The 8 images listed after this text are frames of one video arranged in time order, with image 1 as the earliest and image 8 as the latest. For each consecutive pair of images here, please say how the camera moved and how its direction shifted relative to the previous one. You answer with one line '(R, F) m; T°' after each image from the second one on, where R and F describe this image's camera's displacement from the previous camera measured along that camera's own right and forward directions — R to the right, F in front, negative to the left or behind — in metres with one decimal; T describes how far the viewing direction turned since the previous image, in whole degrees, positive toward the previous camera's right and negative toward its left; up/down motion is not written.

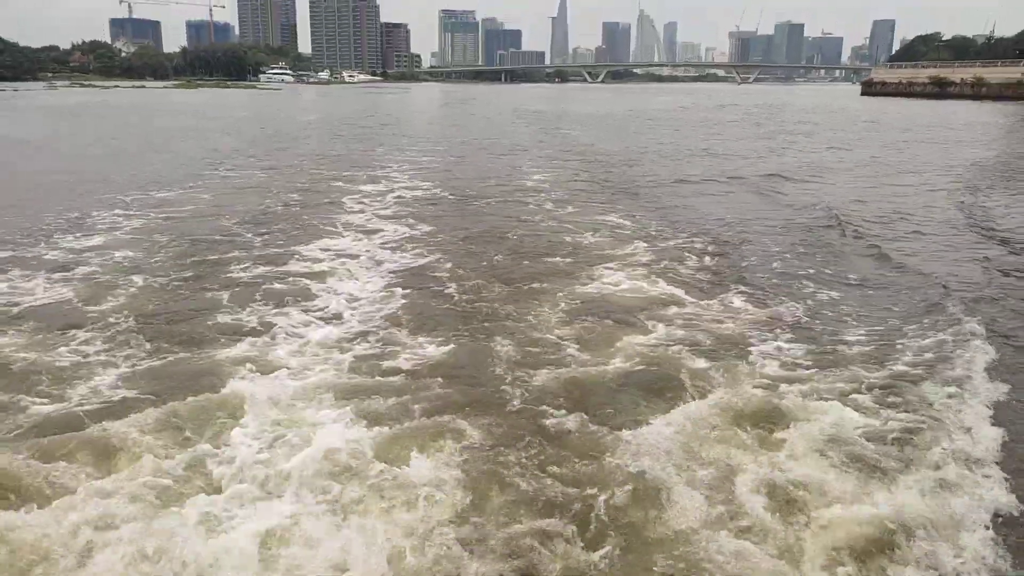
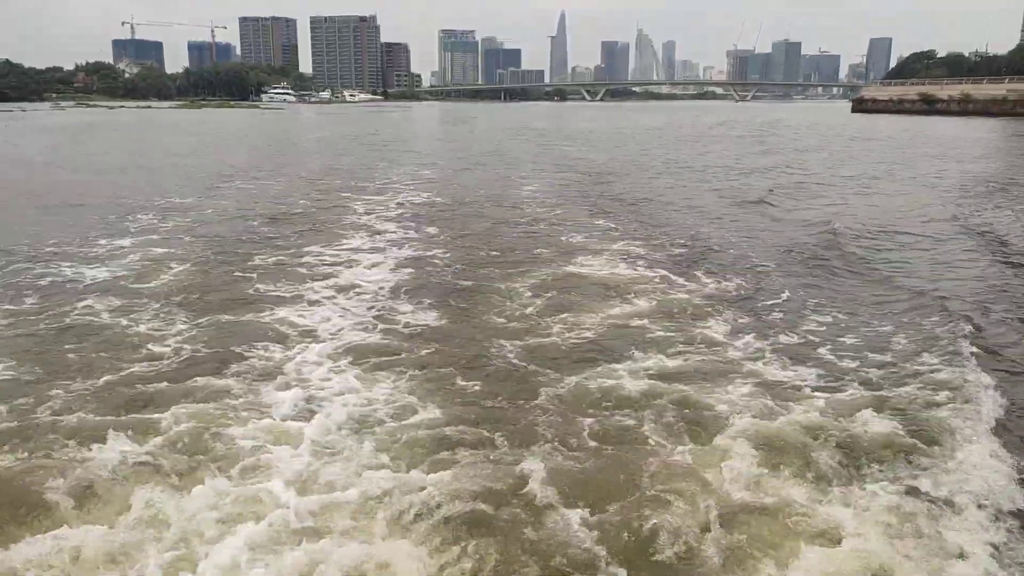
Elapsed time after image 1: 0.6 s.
(+0.1, -1.2) m; 0°
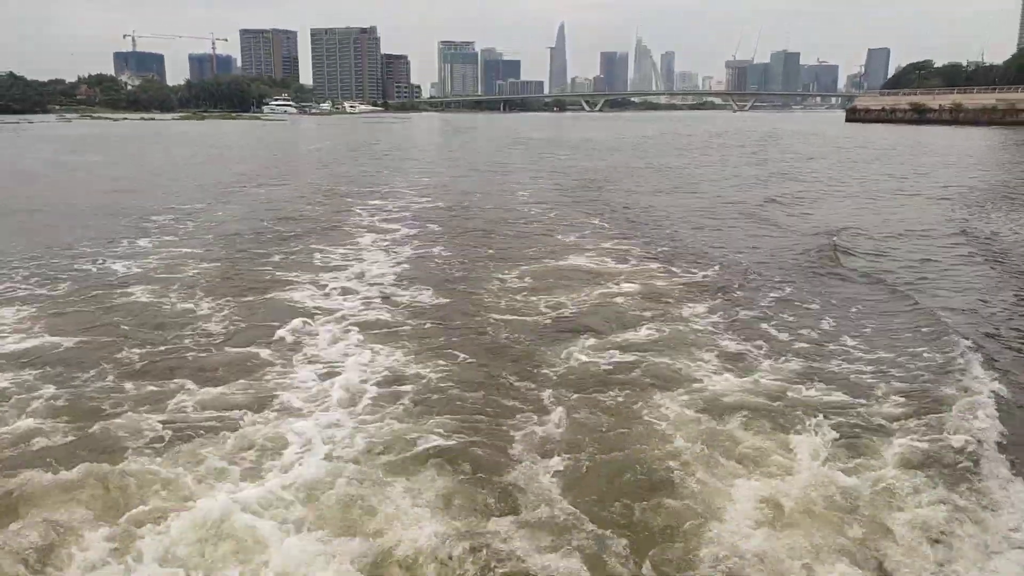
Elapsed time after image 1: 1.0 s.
(+0.1, -0.9) m; 0°
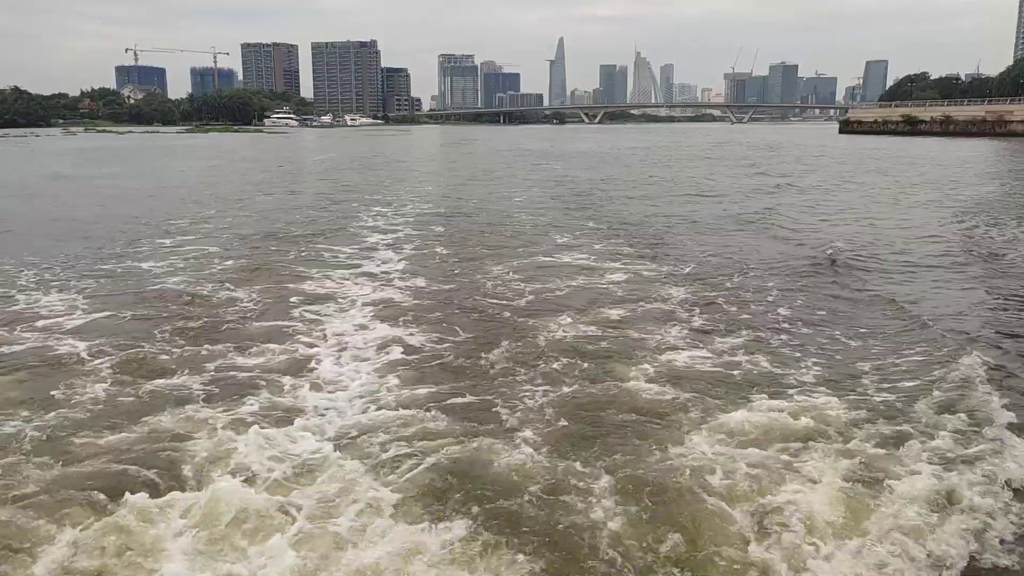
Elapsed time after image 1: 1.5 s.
(+0.1, -1.0) m; 0°
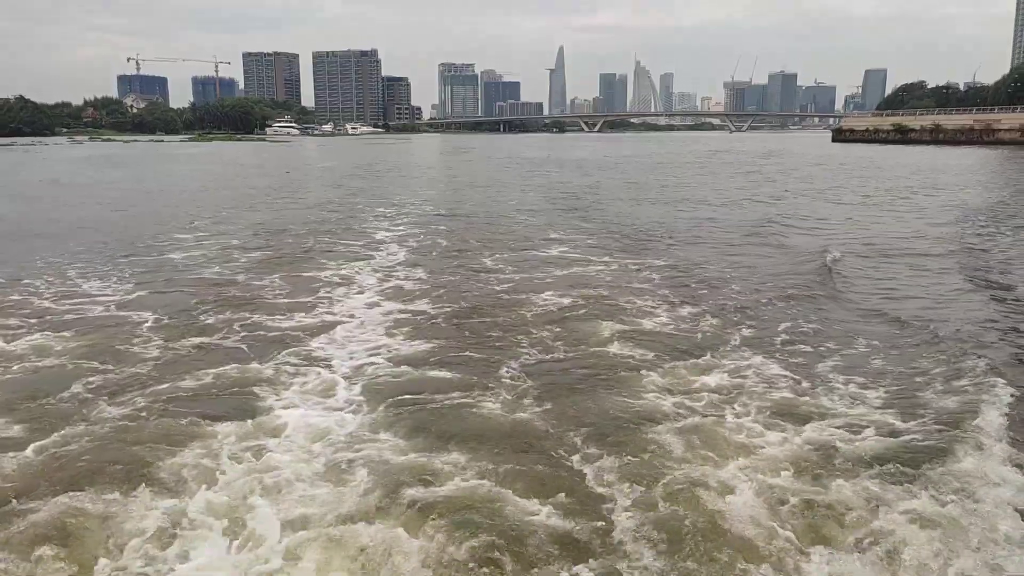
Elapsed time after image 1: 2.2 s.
(+0.1, -1.2) m; 0°
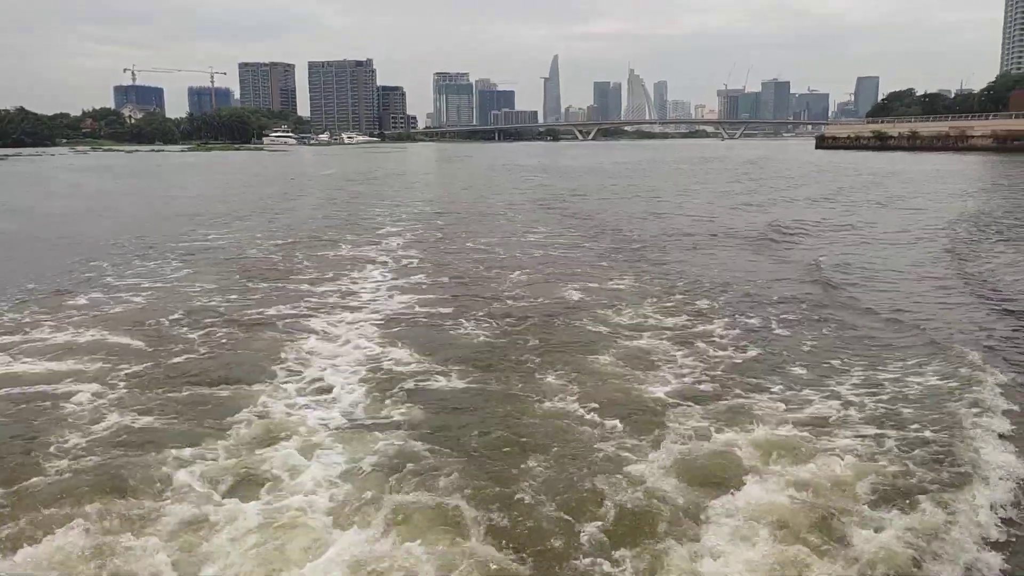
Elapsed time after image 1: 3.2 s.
(+0.2, -1.9) m; 0°
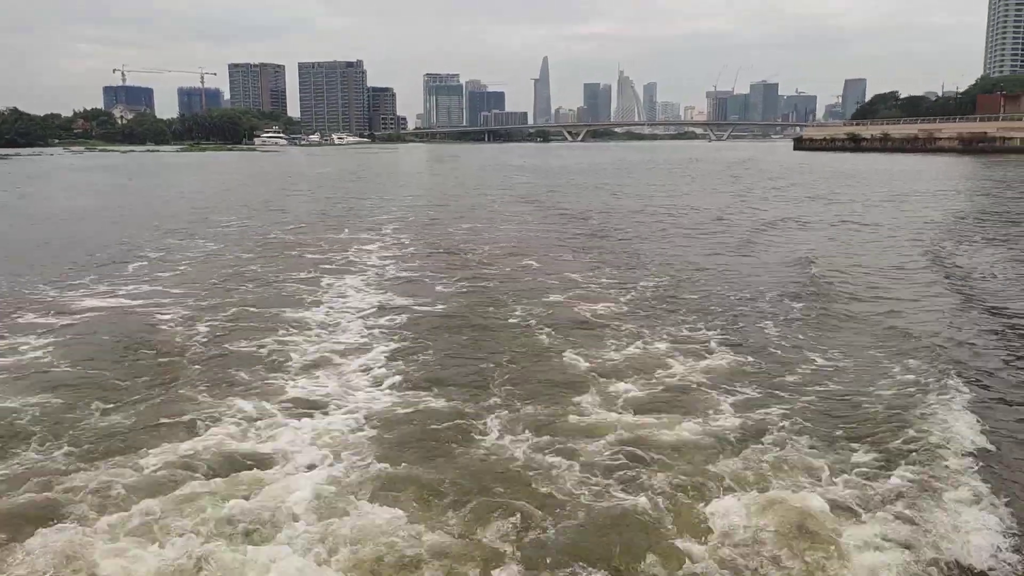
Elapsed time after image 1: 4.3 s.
(+0.2, -2.0) m; +1°
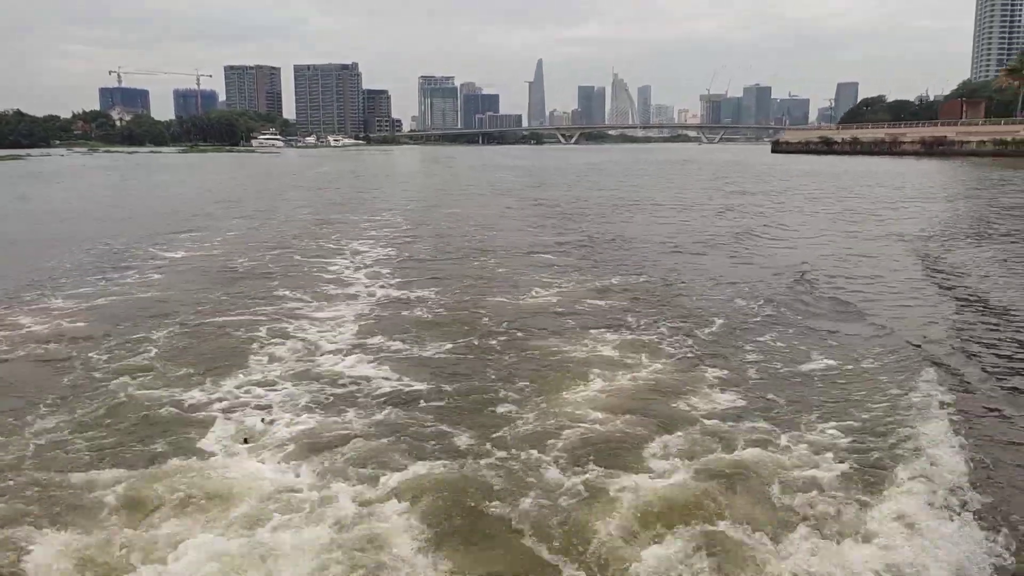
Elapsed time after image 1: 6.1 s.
(+0.5, -3.1) m; 0°
